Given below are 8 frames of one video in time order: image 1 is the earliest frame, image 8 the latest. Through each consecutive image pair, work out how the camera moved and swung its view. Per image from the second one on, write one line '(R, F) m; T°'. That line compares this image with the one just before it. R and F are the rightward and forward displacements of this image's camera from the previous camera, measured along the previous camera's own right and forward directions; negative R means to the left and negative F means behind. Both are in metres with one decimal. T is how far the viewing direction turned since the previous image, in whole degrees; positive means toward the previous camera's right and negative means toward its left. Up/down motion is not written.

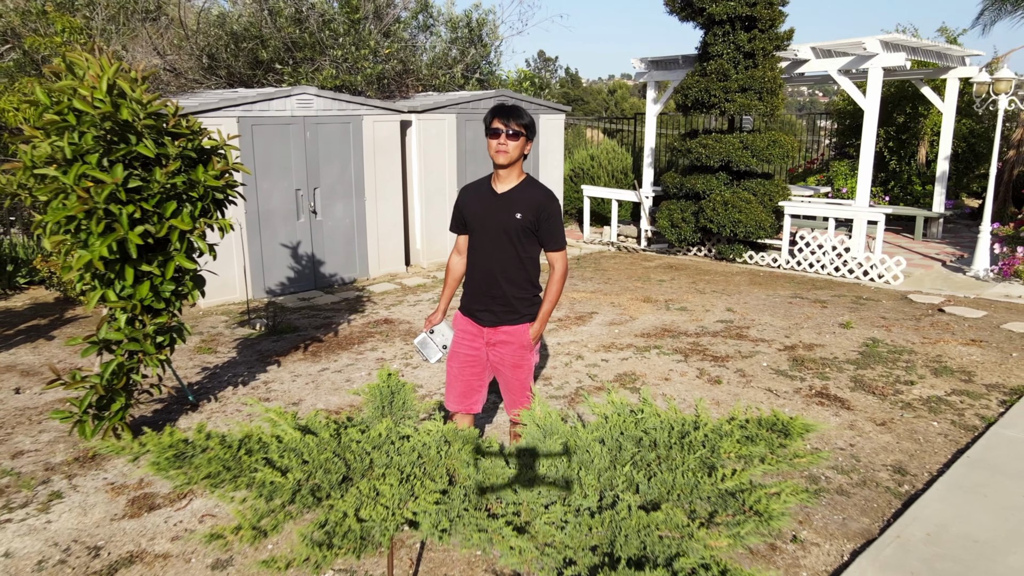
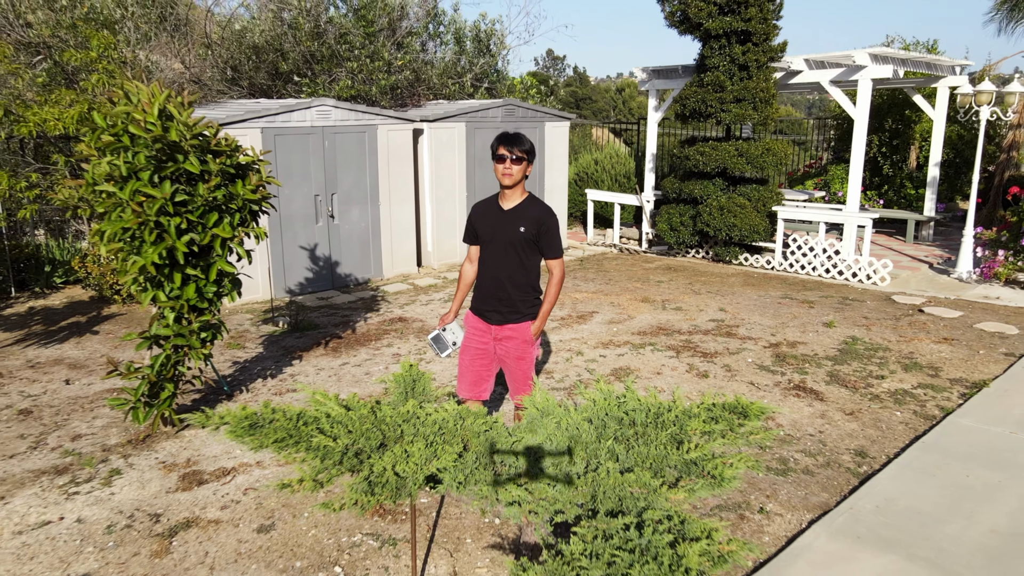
(0.0, -0.4) m; -1°
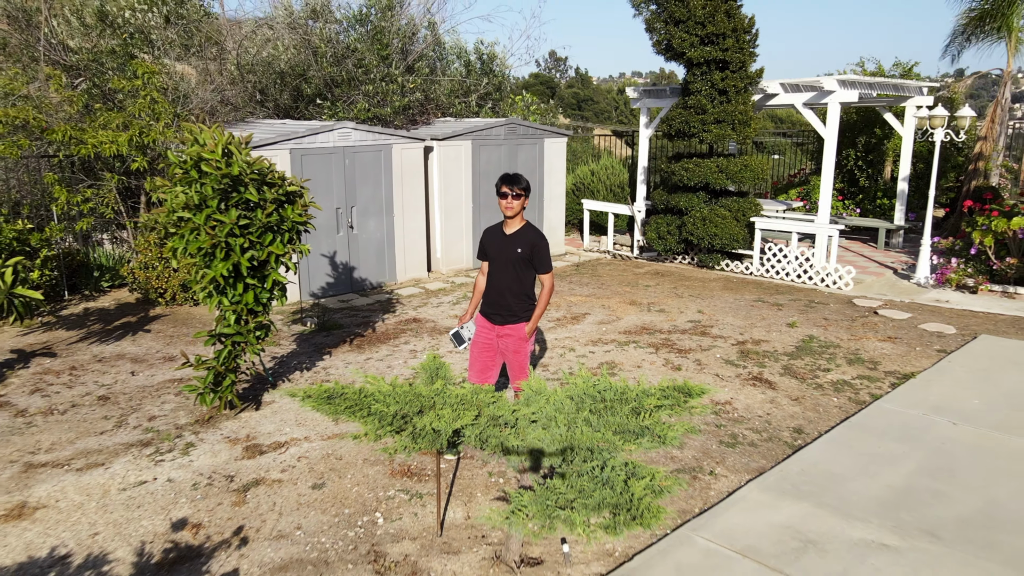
(0.0, -0.8) m; 0°
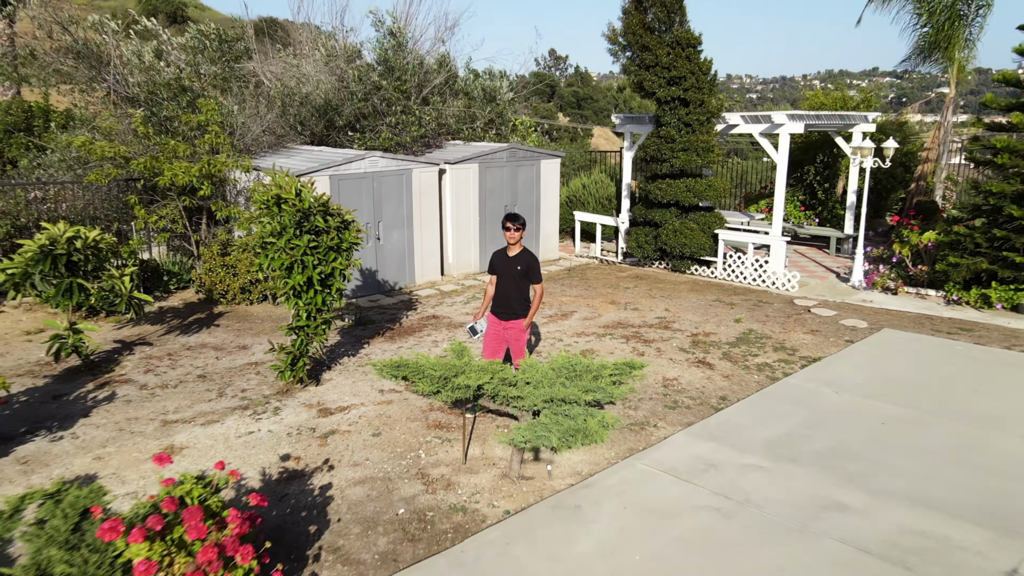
(0.0, -1.5) m; 0°
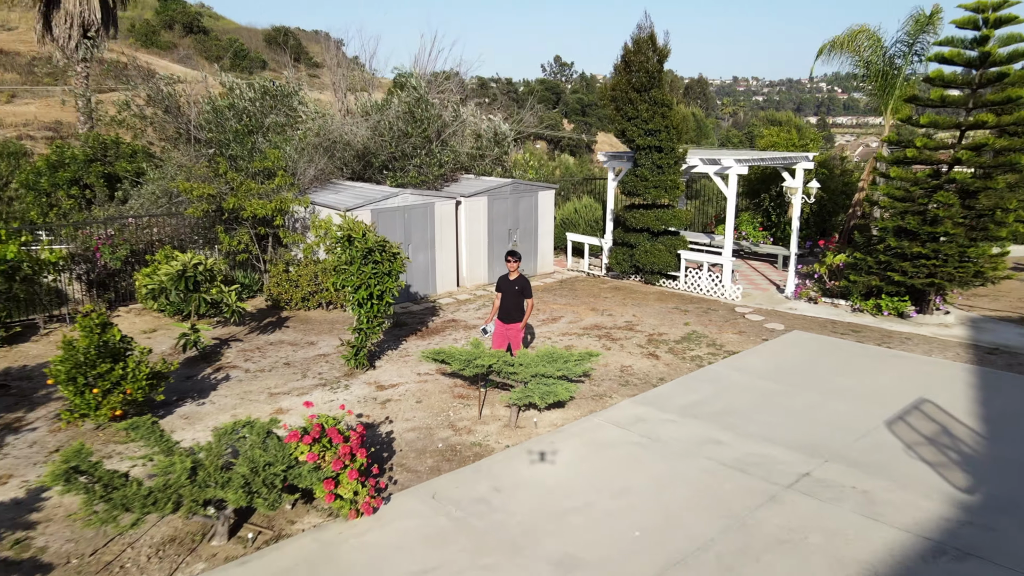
(+0.1, -2.4) m; 0°
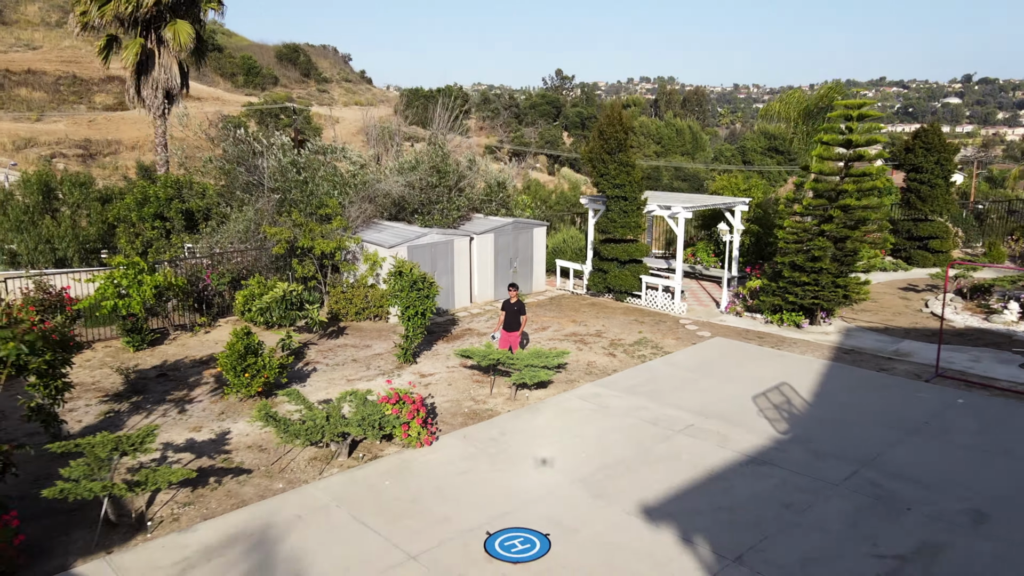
(0.0, -3.8) m; 0°
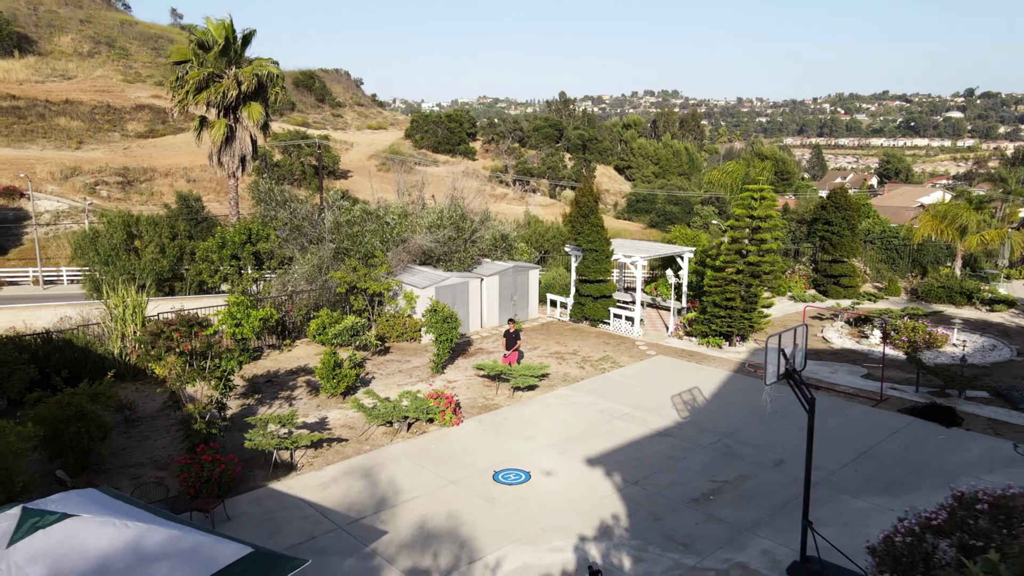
(+0.1, -5.3) m; 0°
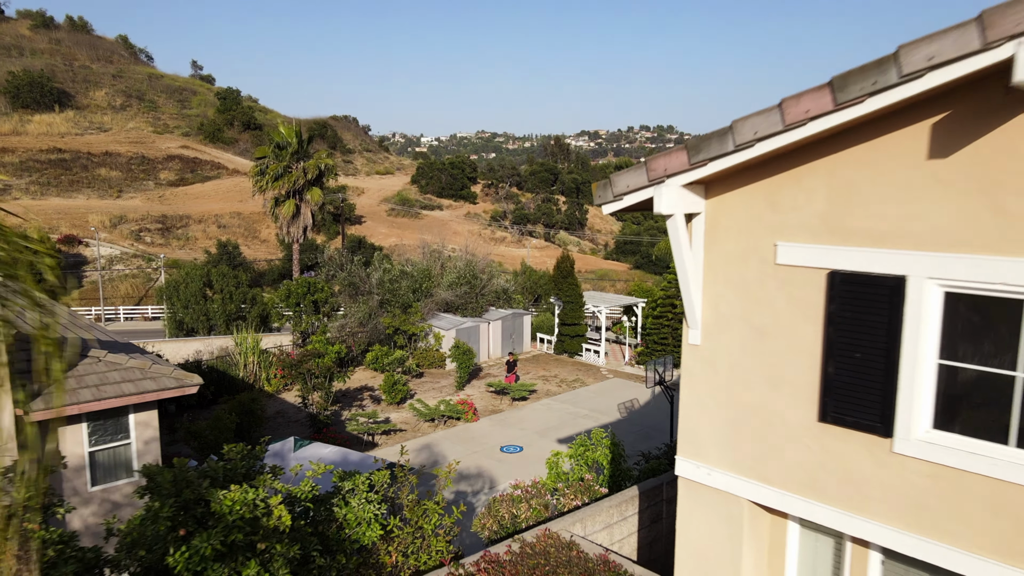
(0.0, -7.9) m; 0°
